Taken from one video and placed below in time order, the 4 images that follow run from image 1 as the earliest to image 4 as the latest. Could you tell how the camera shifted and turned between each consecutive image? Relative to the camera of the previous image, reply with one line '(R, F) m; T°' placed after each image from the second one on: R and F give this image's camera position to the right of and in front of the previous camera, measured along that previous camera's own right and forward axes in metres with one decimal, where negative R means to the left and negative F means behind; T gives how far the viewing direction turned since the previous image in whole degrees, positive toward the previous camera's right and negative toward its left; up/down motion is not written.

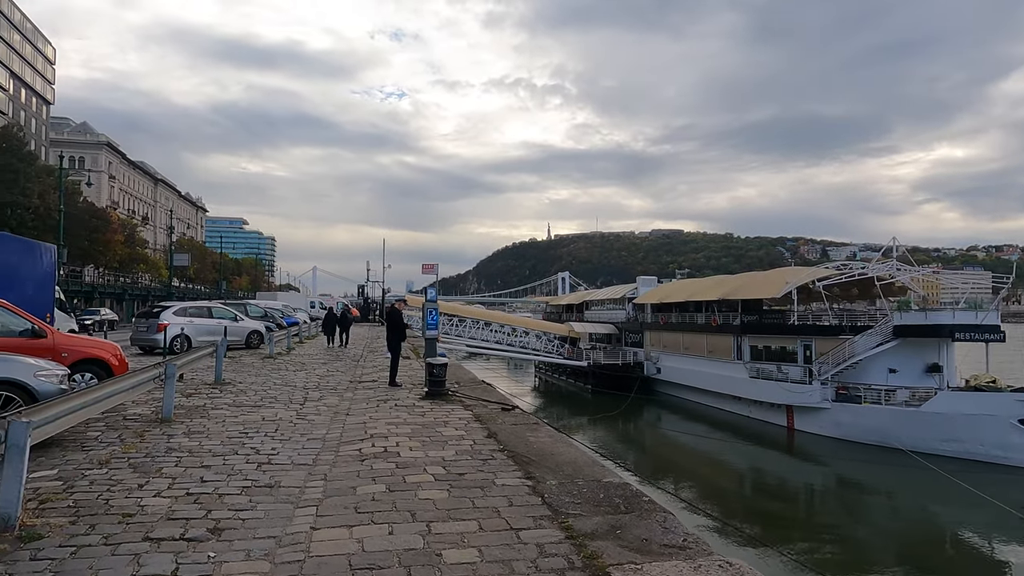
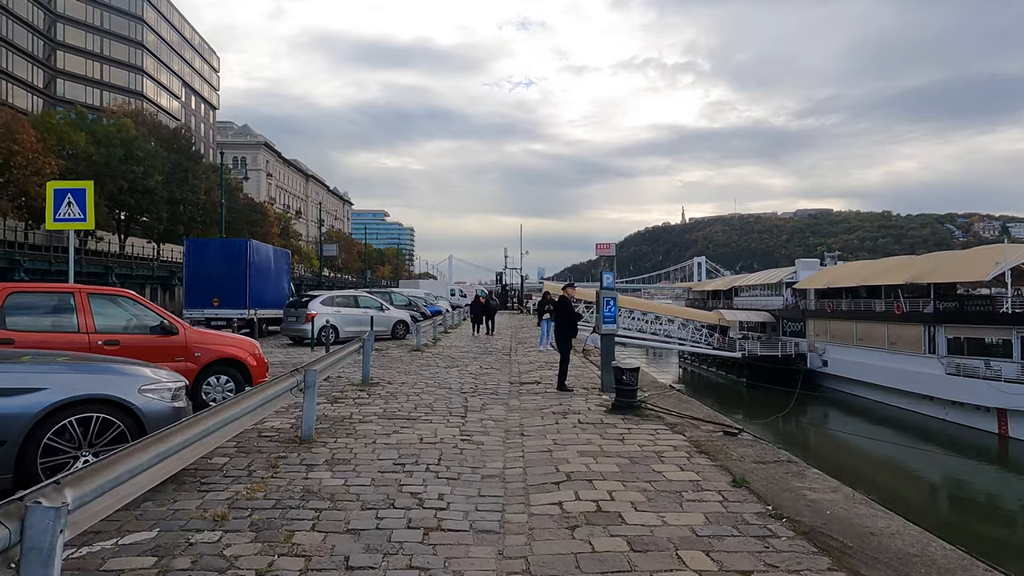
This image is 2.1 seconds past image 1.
(-0.9, +2.1) m; -11°
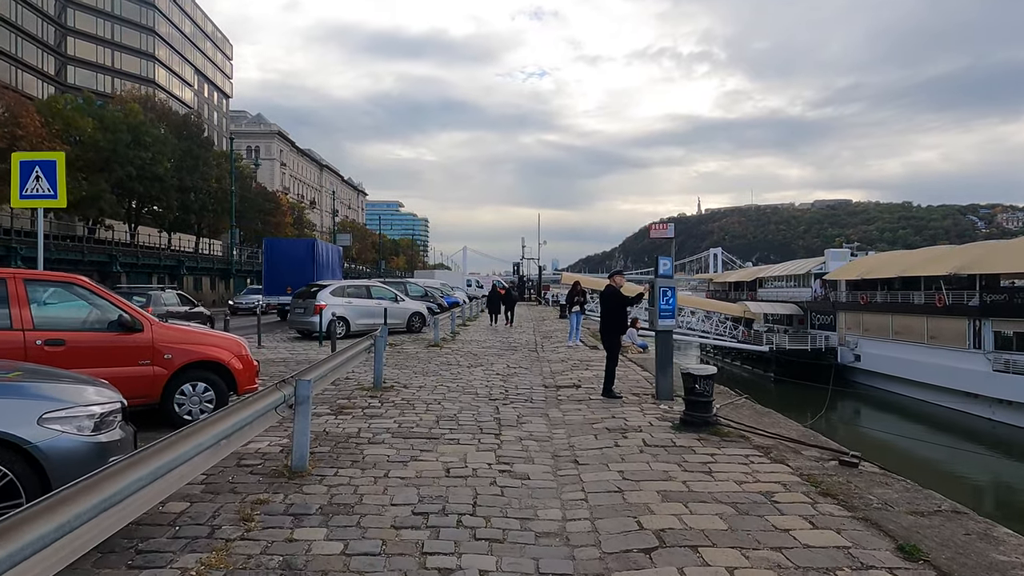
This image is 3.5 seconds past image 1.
(-0.3, +1.5) m; -1°
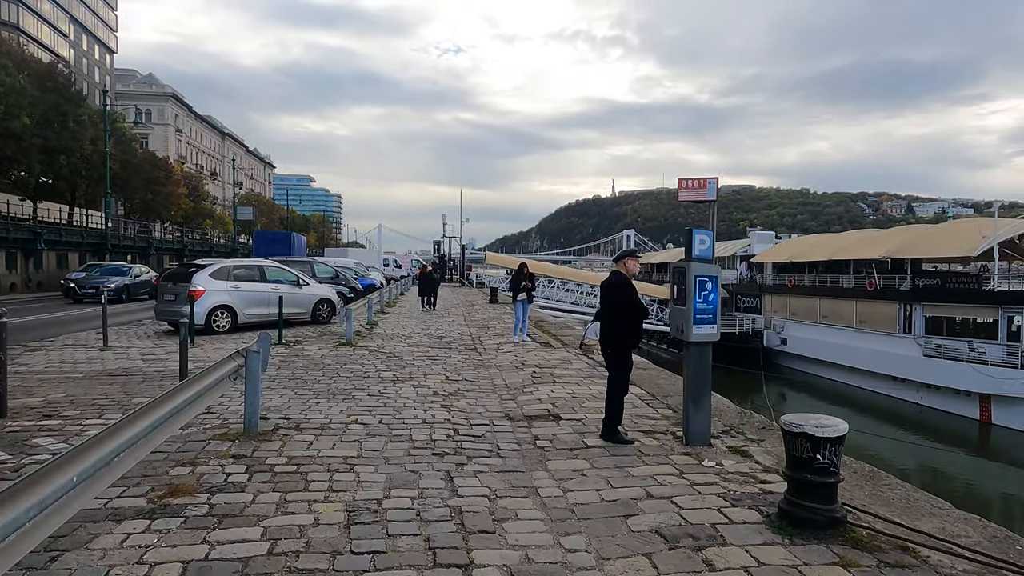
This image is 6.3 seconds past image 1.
(-0.3, +3.1) m; +7°
